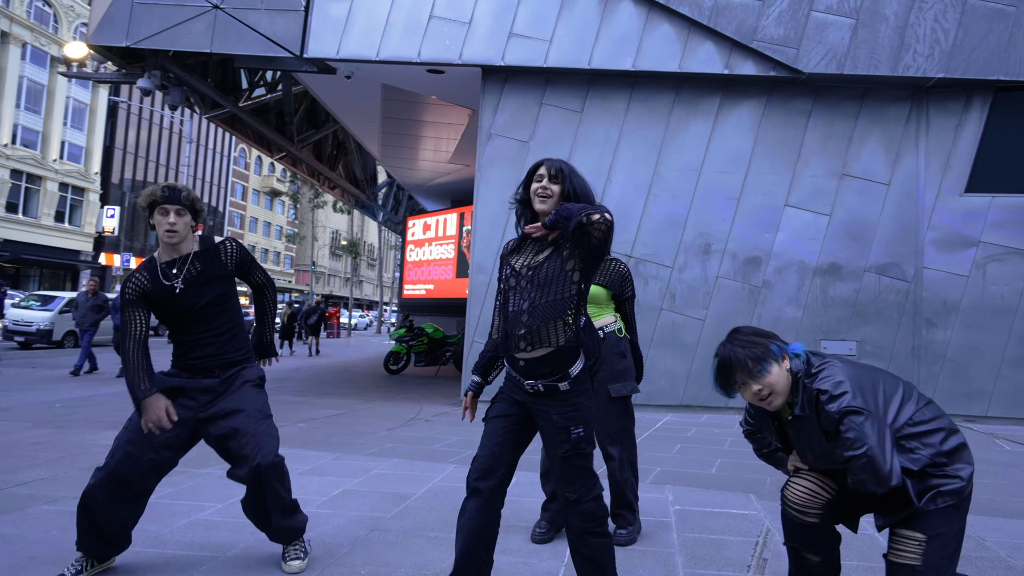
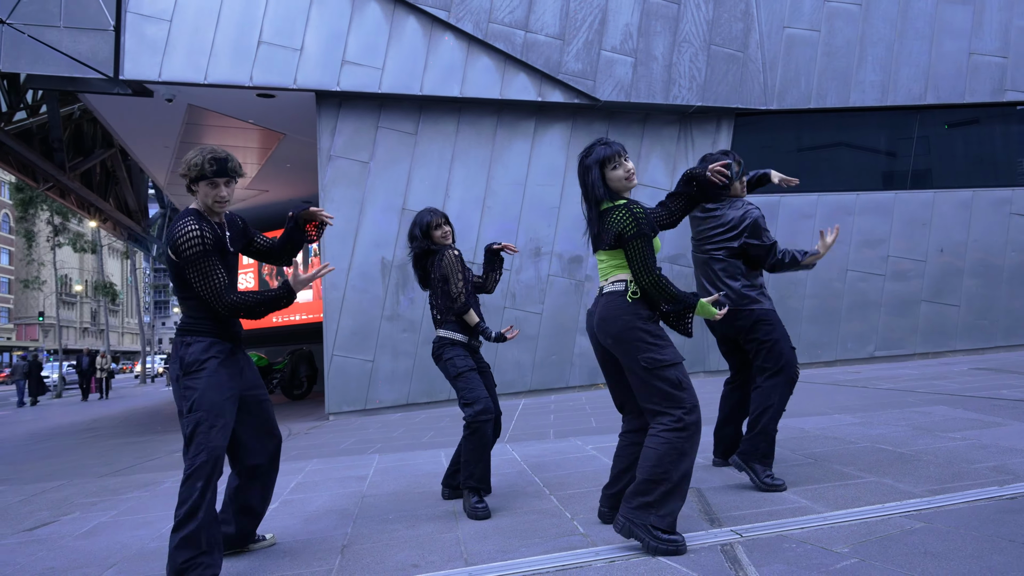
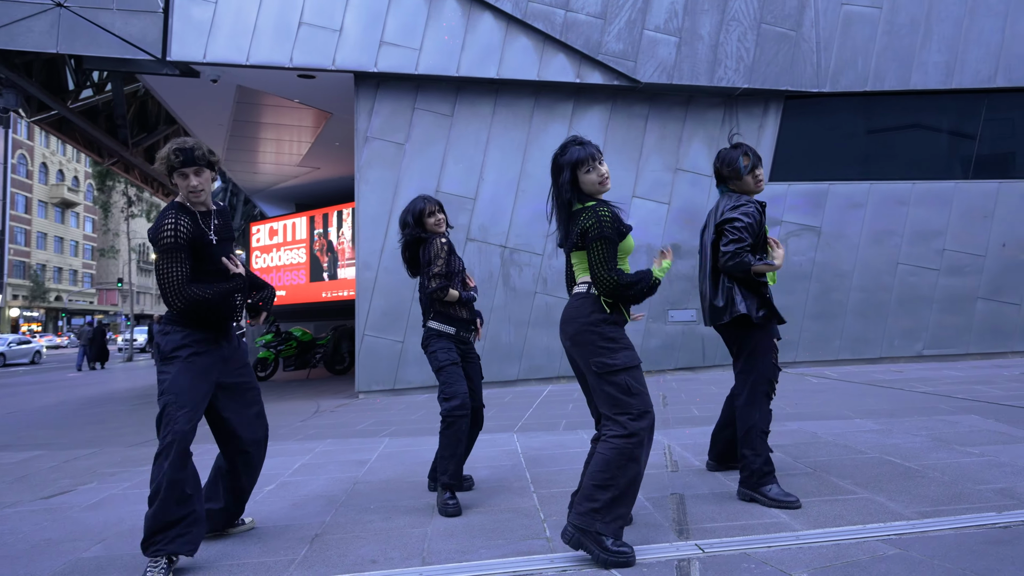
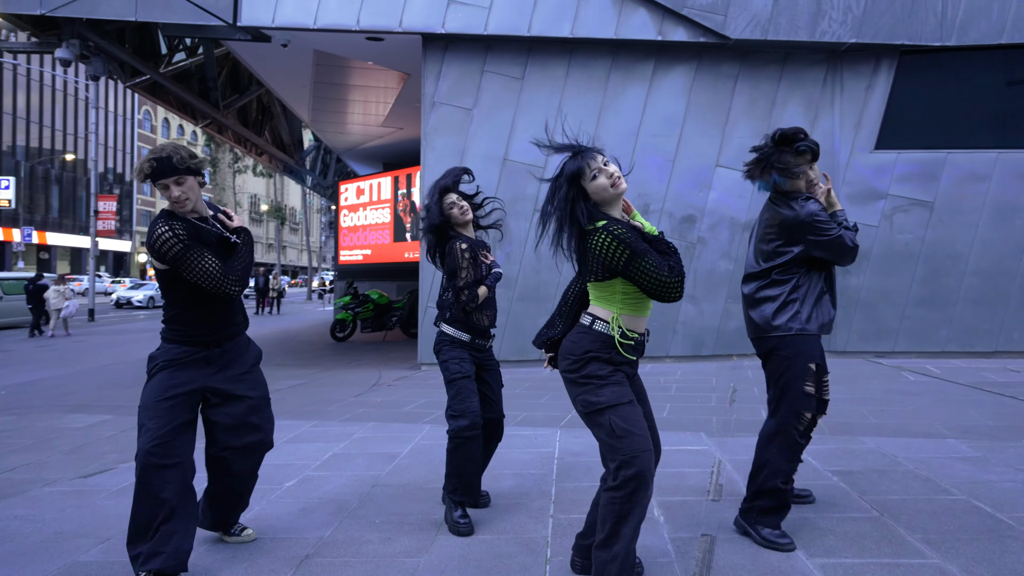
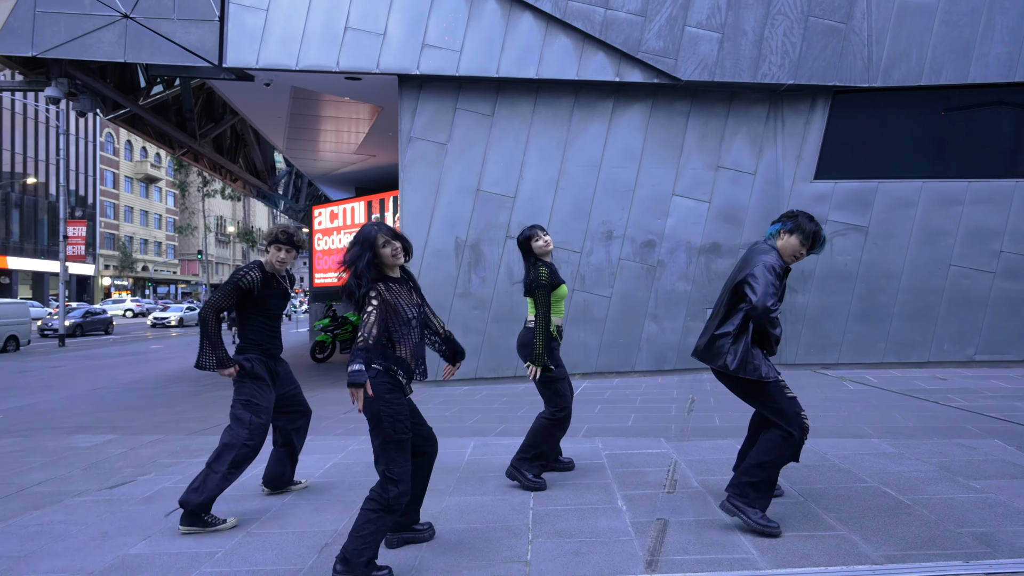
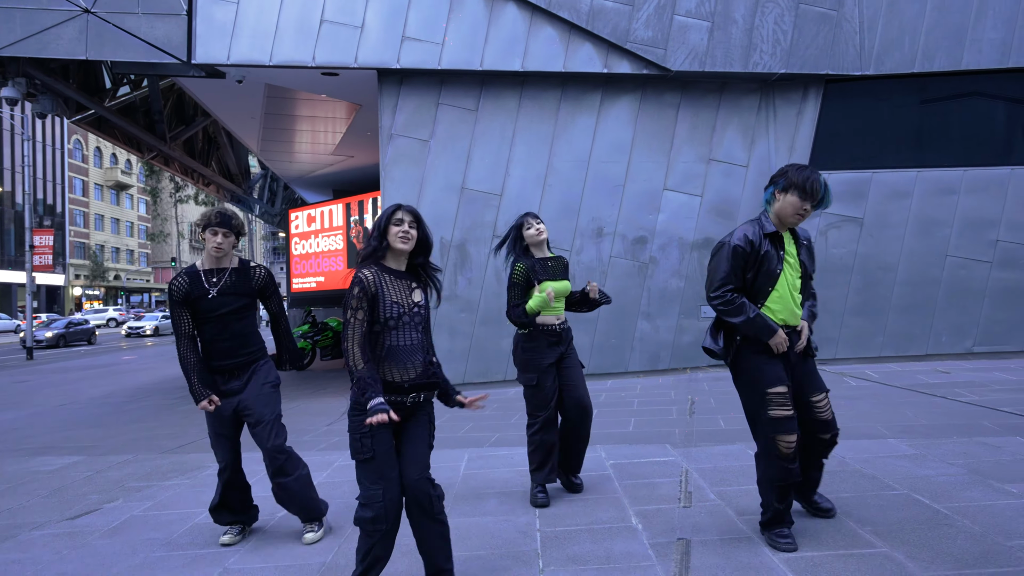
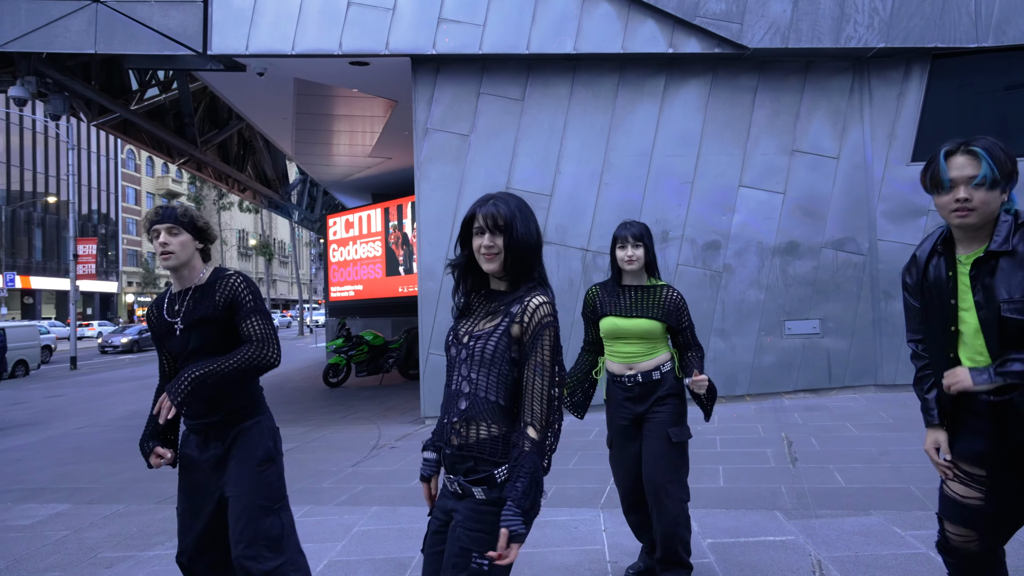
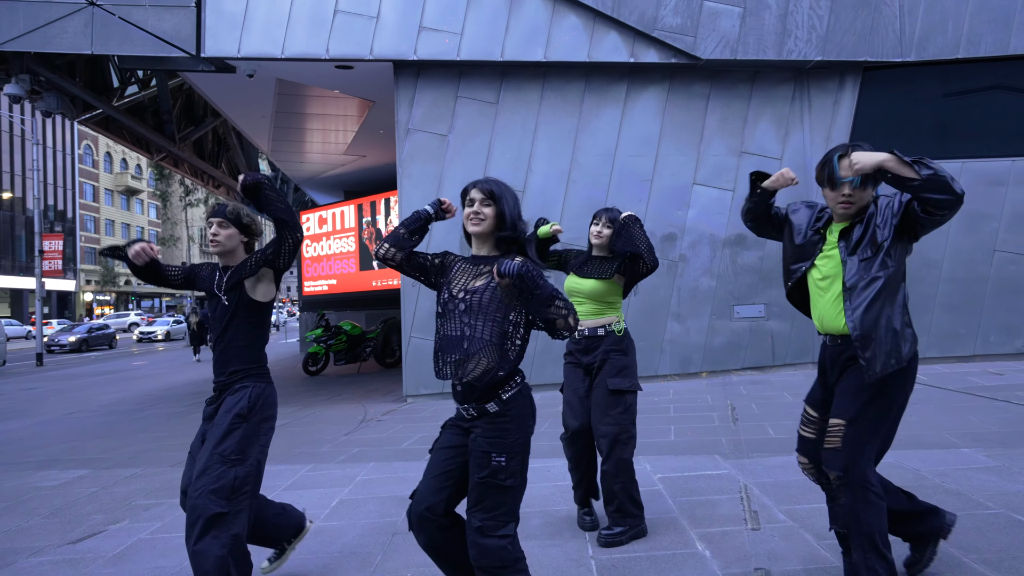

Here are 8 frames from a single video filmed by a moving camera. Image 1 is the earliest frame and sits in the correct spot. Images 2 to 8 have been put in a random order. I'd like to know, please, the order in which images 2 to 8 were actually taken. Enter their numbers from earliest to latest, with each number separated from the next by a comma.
7, 8, 6, 5, 4, 3, 2
